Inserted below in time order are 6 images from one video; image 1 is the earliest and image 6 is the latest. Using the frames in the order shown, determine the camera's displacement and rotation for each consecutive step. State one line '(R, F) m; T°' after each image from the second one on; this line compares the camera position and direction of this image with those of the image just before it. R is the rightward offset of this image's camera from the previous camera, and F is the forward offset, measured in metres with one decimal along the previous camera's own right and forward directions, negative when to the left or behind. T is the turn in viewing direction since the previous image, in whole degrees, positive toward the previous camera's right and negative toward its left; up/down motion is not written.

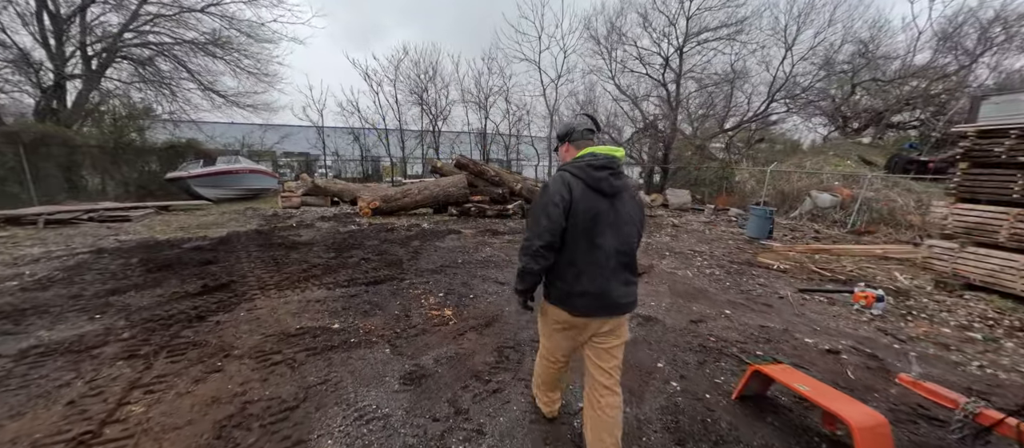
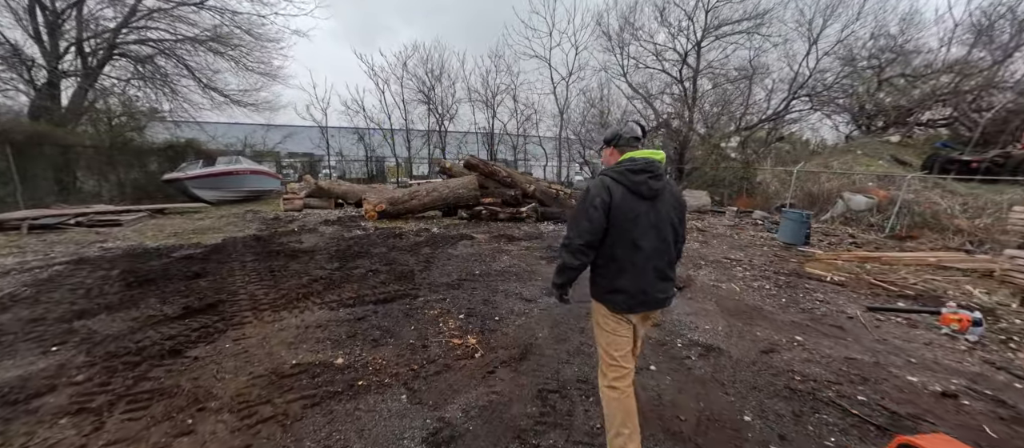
(-0.2, +0.5) m; -1°
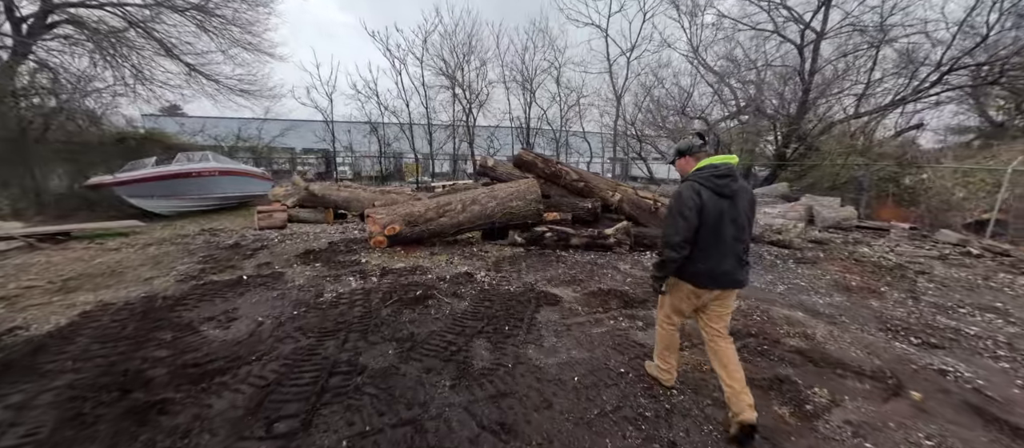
(-1.0, +3.0) m; -3°
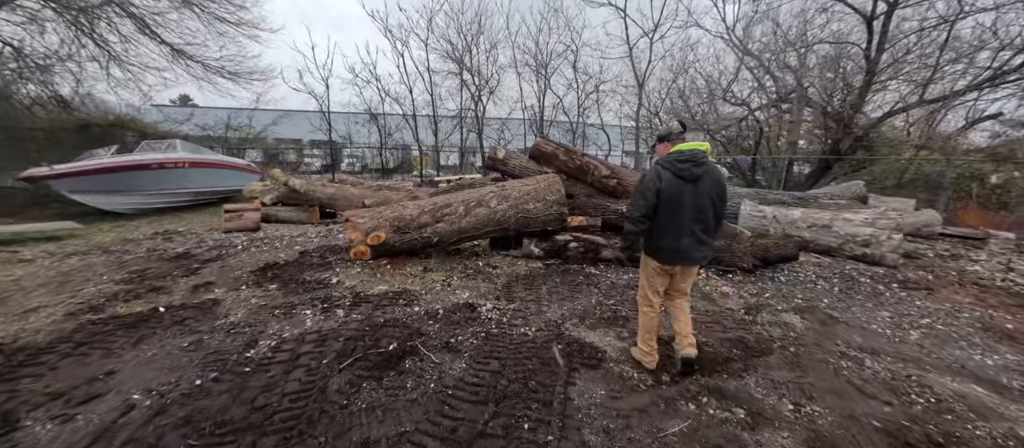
(-0.1, +1.1) m; -2°
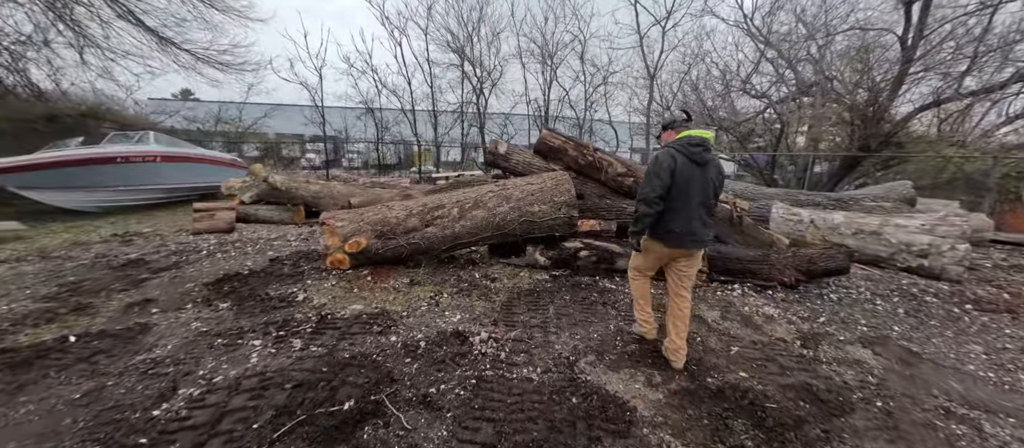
(0.0, +0.6) m; -1°
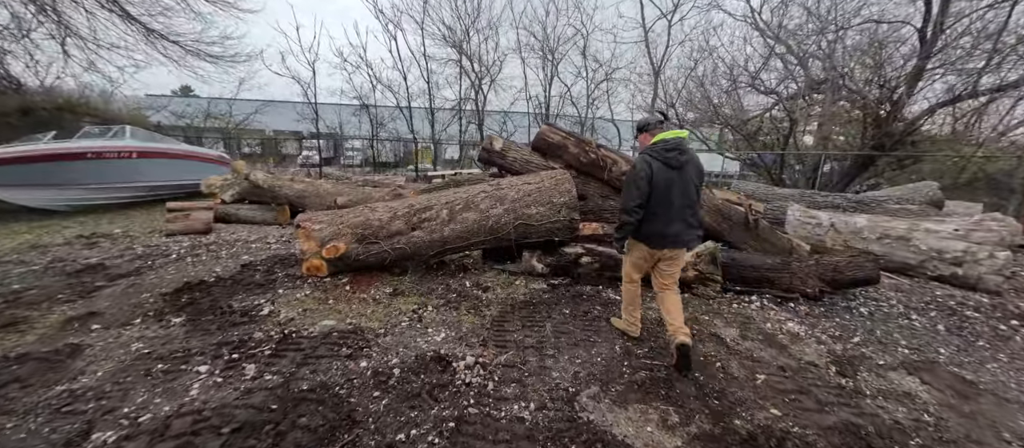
(+0.1, +0.3) m; 0°
